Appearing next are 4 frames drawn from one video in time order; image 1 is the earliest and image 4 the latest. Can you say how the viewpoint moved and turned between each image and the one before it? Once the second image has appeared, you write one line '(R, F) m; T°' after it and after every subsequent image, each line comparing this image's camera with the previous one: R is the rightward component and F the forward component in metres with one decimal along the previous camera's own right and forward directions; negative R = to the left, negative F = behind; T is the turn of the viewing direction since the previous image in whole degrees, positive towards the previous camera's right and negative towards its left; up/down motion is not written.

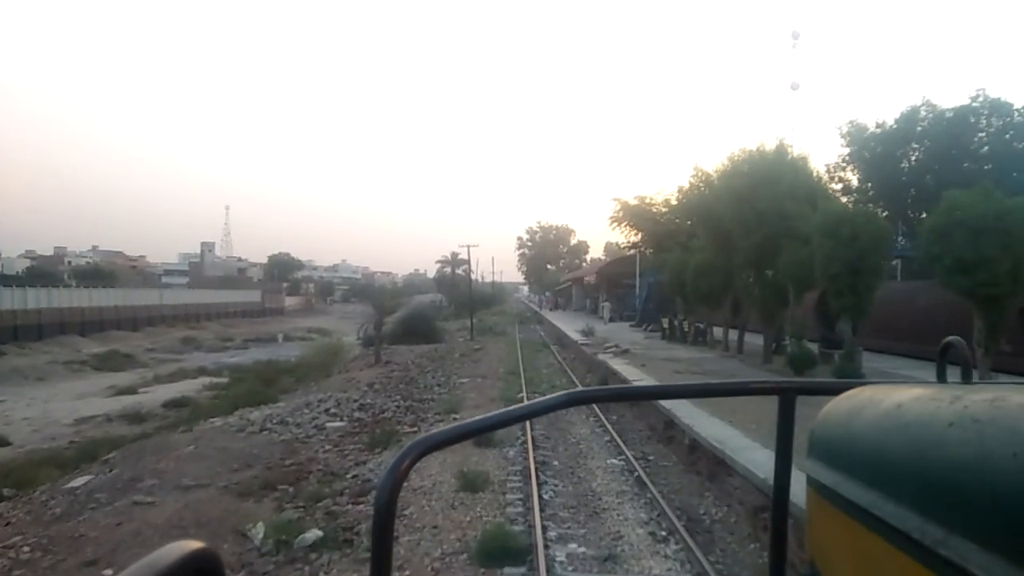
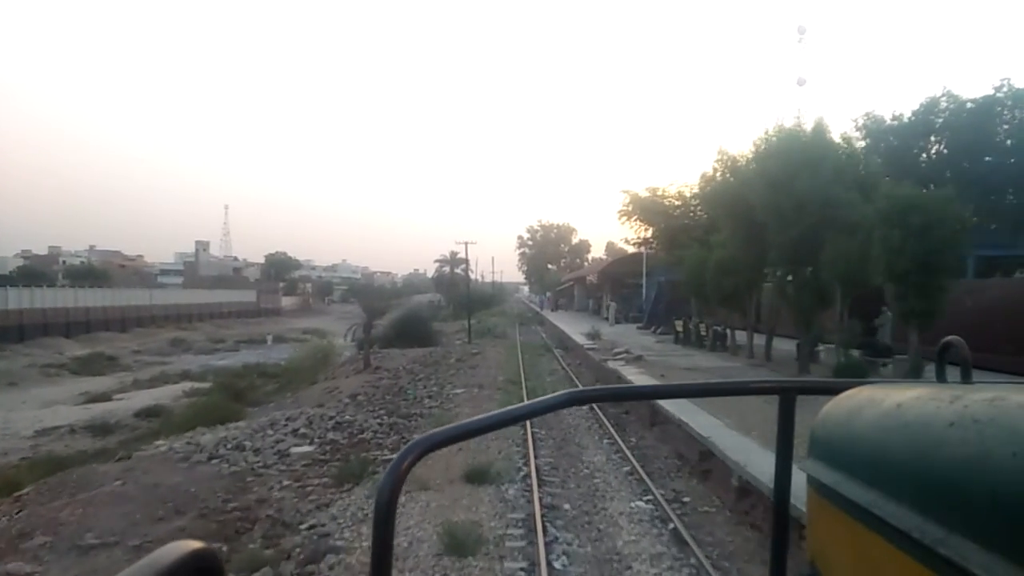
(0.0, +1.7) m; 0°
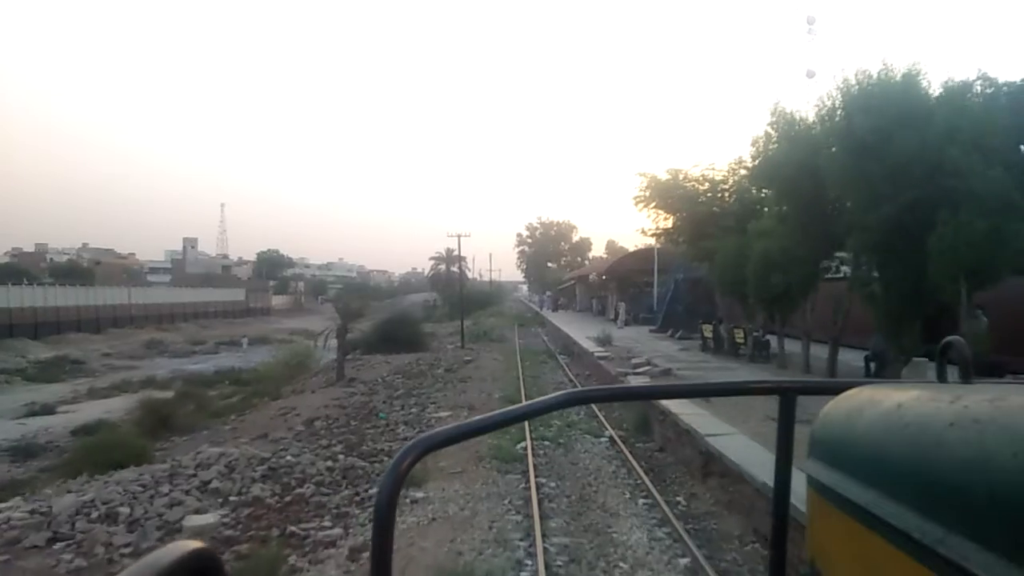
(0.0, +2.8) m; 0°
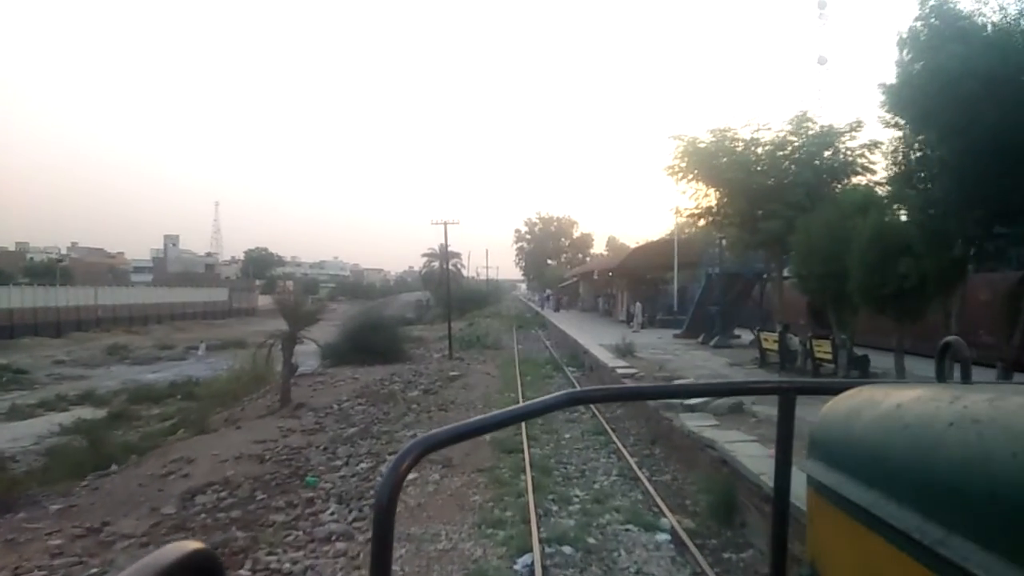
(0.0, +3.9) m; 0°
